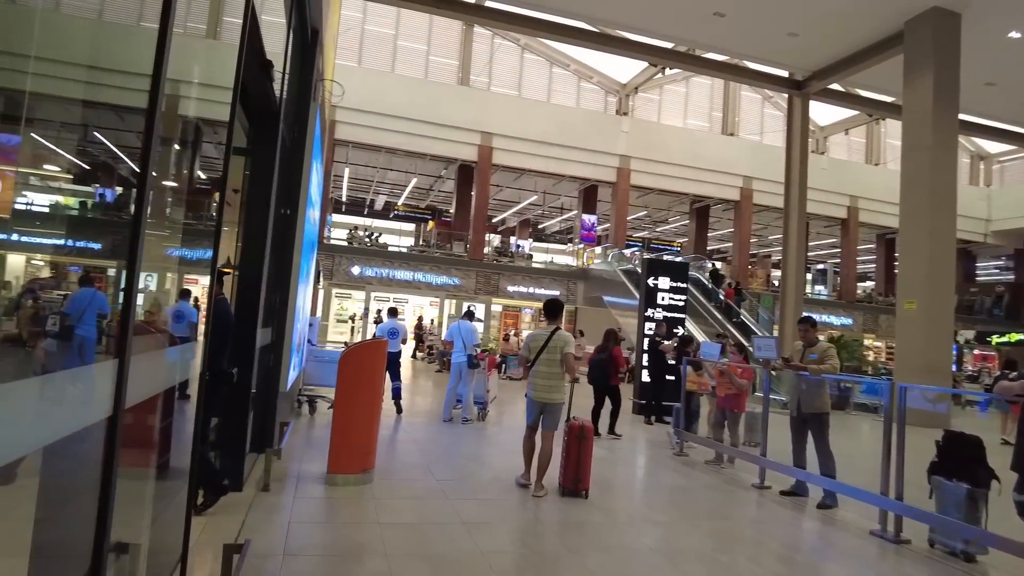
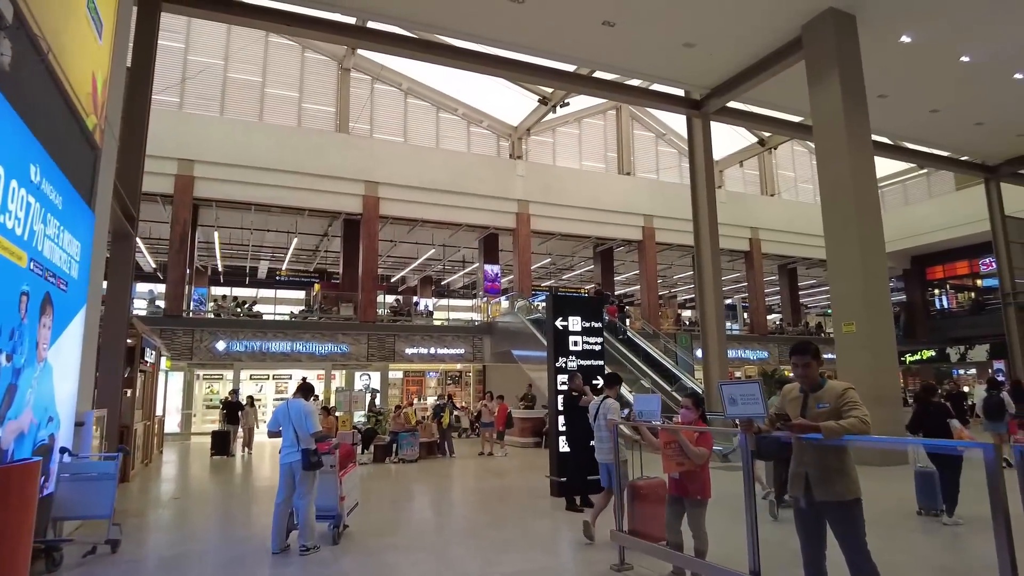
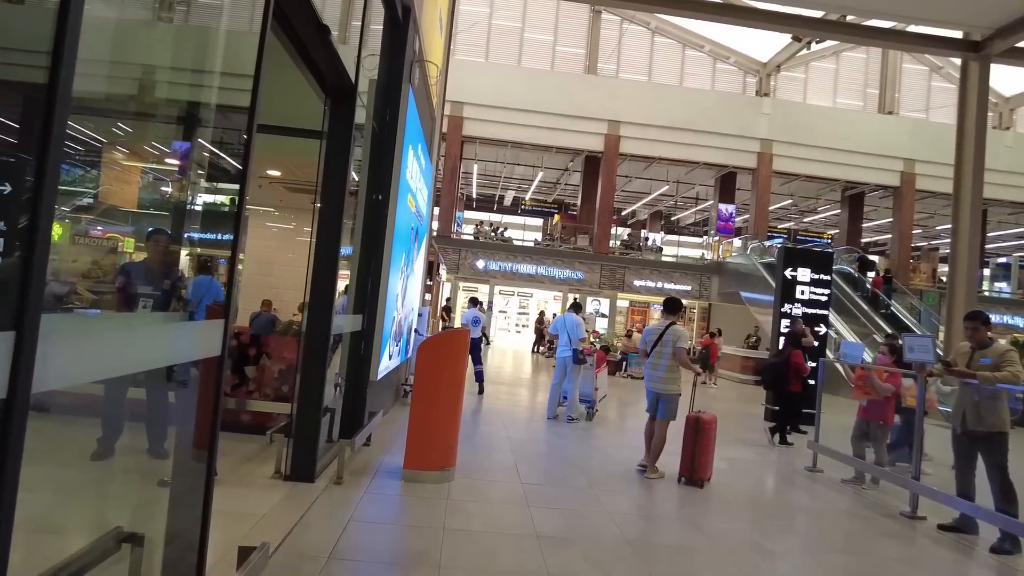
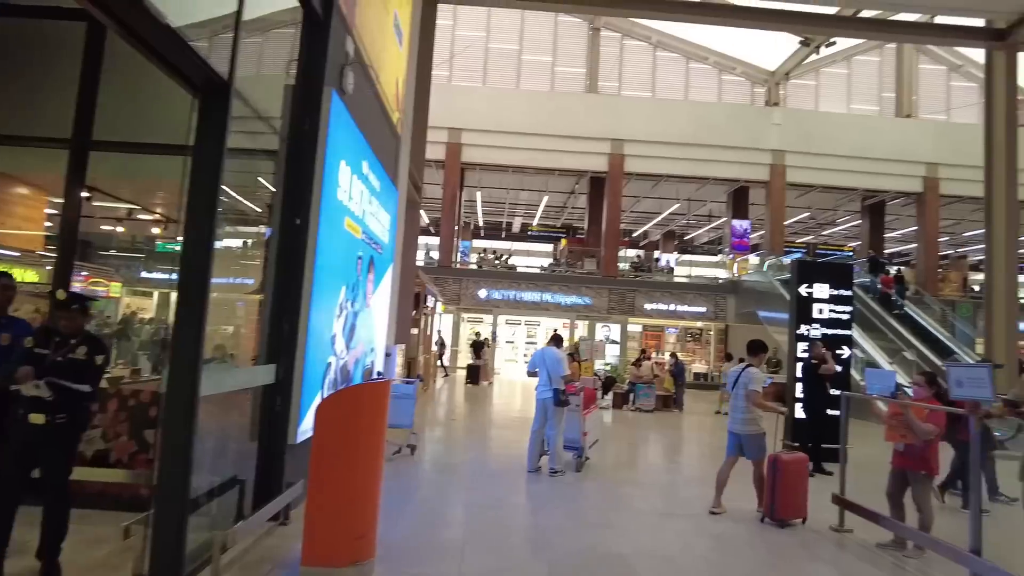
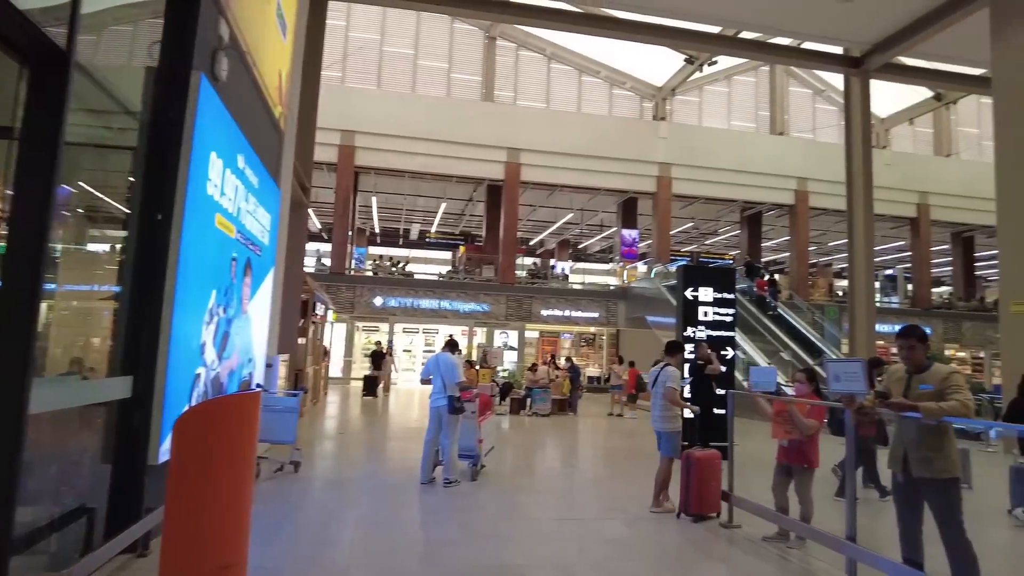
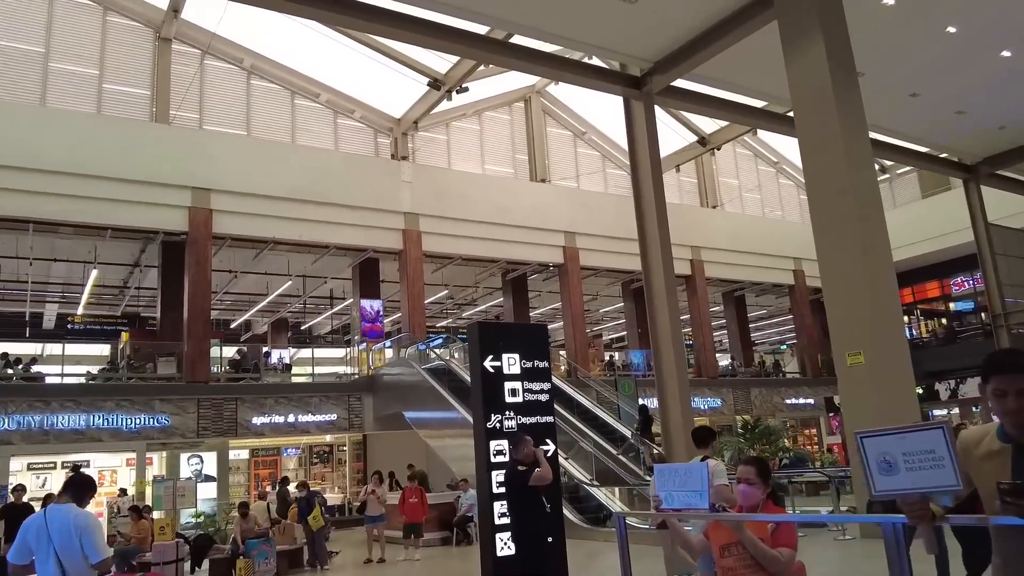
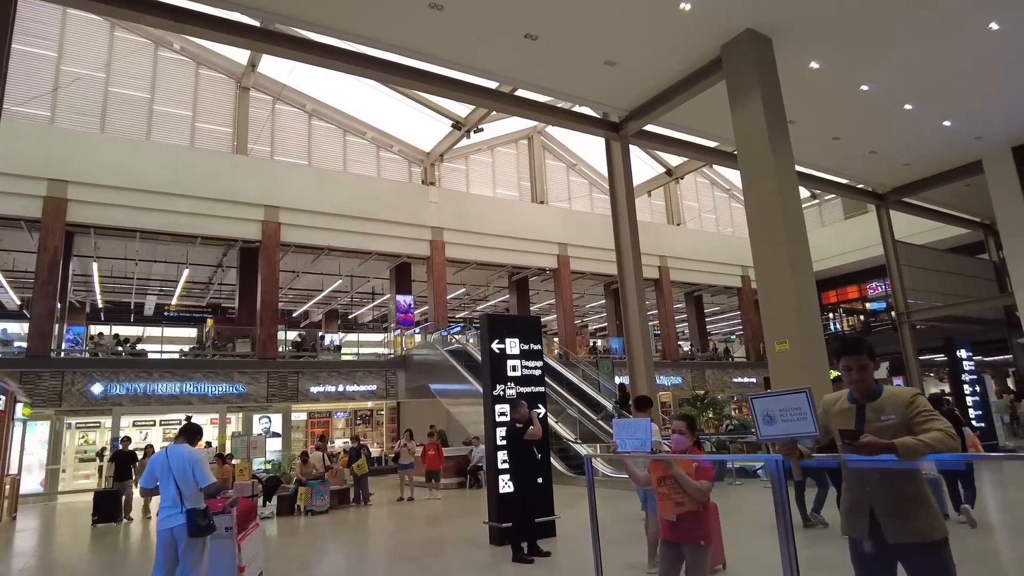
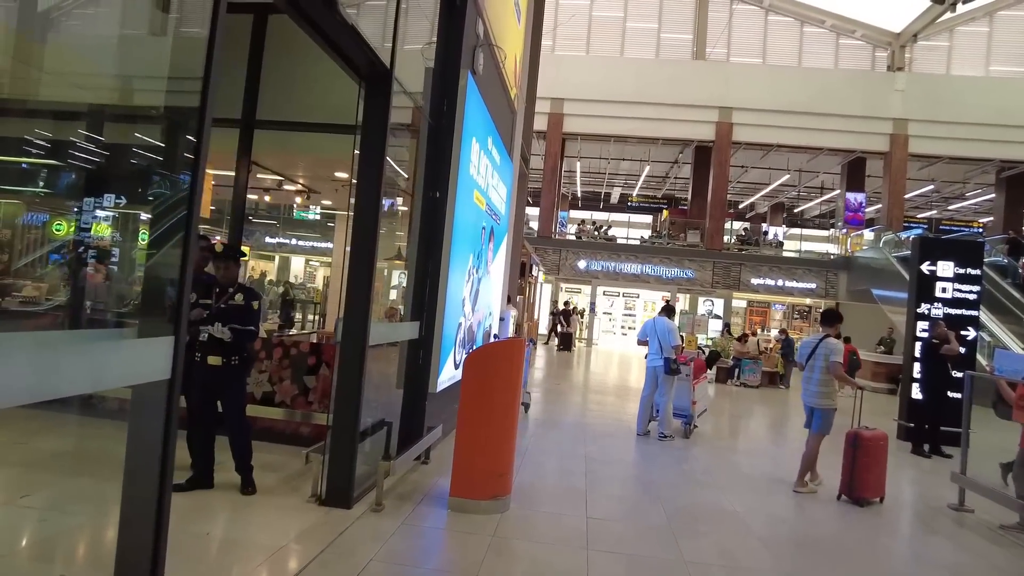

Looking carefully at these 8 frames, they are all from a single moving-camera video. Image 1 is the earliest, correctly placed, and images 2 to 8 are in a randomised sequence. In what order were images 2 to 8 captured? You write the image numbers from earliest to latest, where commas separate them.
3, 8, 4, 5, 2, 7, 6
